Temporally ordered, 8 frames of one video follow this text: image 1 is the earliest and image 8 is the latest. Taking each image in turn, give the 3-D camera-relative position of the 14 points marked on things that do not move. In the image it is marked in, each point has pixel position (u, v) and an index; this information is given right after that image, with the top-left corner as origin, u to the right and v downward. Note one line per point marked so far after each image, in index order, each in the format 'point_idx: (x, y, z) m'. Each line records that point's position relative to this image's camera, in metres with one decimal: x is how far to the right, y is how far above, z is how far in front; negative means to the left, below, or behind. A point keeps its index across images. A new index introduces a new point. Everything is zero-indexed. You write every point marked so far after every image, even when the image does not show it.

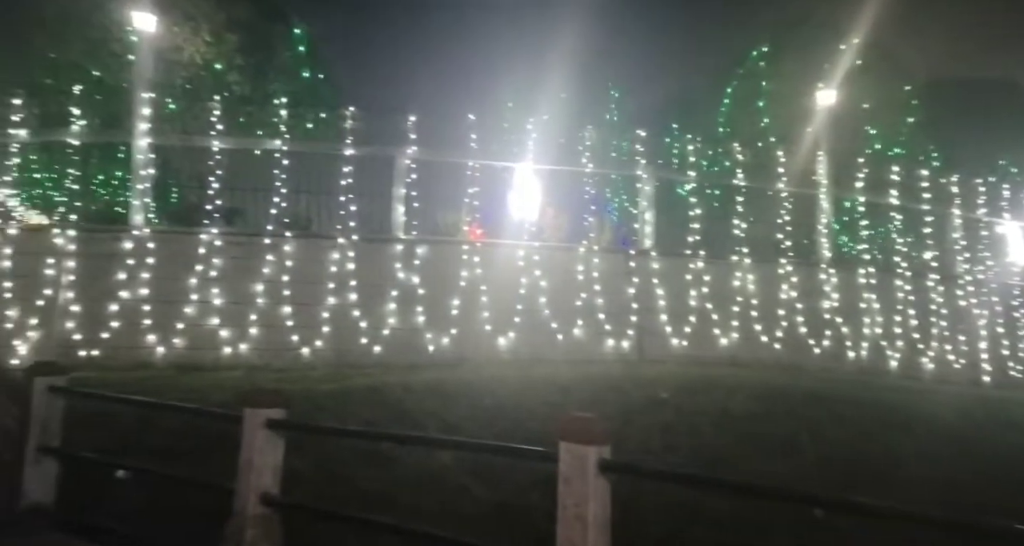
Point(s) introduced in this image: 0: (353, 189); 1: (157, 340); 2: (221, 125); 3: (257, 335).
0: (-2.9, +1.5, +10.2) m
1: (-5.9, -1.1, +9.4) m
2: (-5.0, +2.5, +9.7) m
3: (-4.4, -1.1, +9.7) m
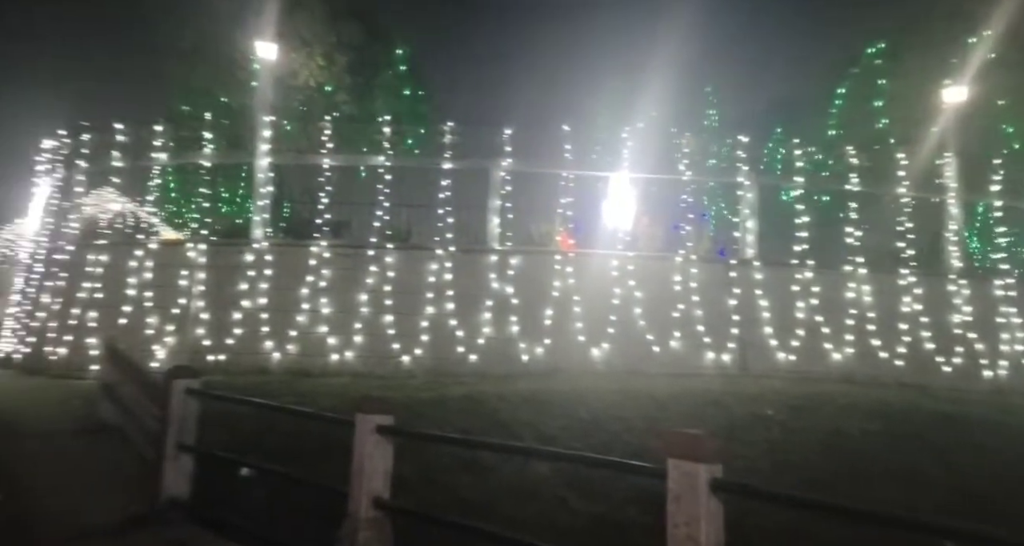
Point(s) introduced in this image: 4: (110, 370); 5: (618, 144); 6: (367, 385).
0: (-1.1, +1.3, +10.5) m
1: (-4.2, -1.3, +10.1) m
2: (-3.3, +2.3, +10.2) m
3: (-2.7, -1.2, +10.2) m
4: (-6.3, -1.5, +9.0) m
5: (+2.0, +2.3, +10.5) m
6: (-2.5, -1.9, +9.7) m
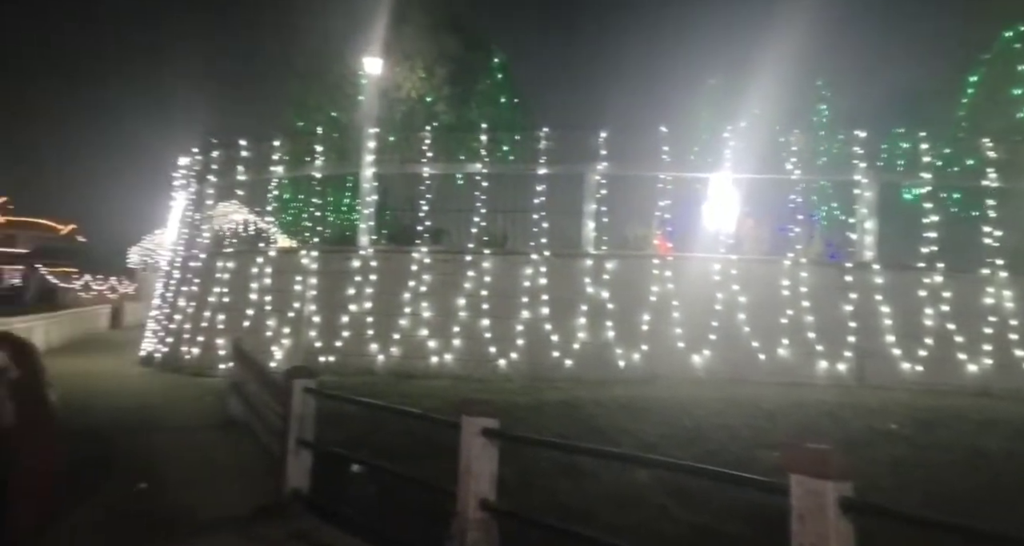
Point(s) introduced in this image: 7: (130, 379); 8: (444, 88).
0: (+0.6, +1.2, +10.5) m
1: (-2.5, -1.4, +10.5) m
2: (-1.5, +2.3, +10.6) m
3: (-1.0, -1.3, +10.4) m
4: (-4.7, -1.6, +9.7) m
5: (+3.7, +2.3, +10.1) m
6: (-0.8, -2.0, +9.9) m
7: (-7.5, -2.2, +11.3) m
8: (-1.3, +3.7, +11.3) m
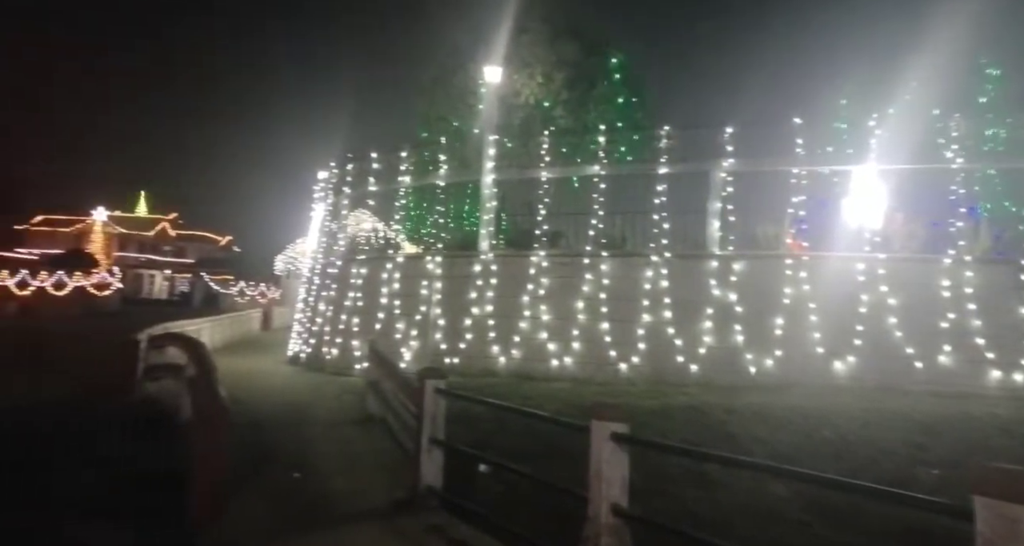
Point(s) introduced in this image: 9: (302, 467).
0: (+2.8, +1.2, +10.3) m
1: (-0.2, -1.5, +10.7) m
2: (+0.7, +2.2, +10.7) m
3: (+1.3, -1.4, +10.4) m
4: (-2.5, -1.7, +10.3) m
5: (+5.8, +2.3, +9.3) m
6: (+1.3, -2.1, +9.8) m
7: (-5.0, -2.3, +12.4) m
8: (+1.0, +3.6, +11.3) m
9: (-3.1, -2.9, +8.4) m
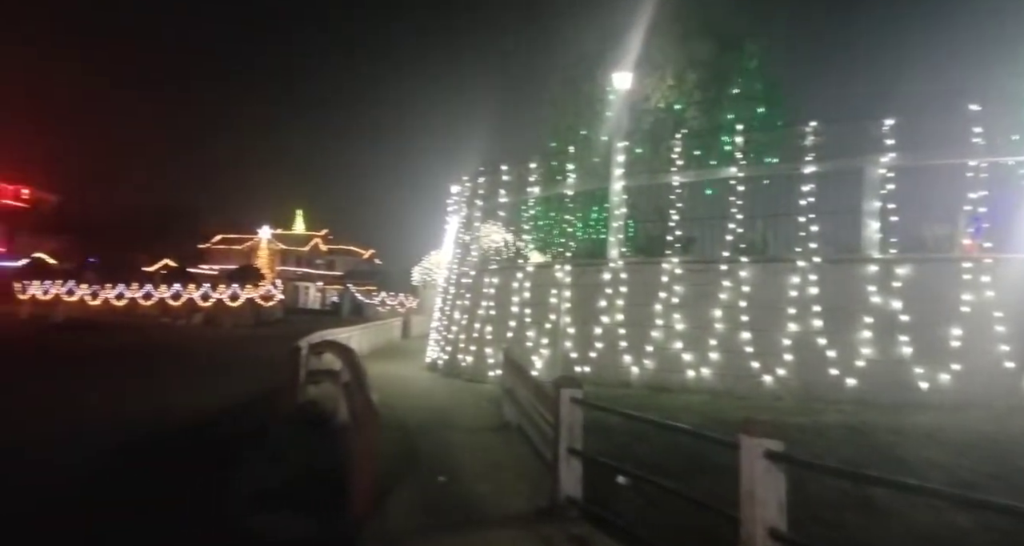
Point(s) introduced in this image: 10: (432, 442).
0: (+5.1, +1.1, +9.5) m
1: (+2.3, -1.6, +10.5) m
2: (+3.1, +2.1, +10.3) m
3: (+3.7, -1.5, +10.0) m
4: (0.0, -1.9, +10.6) m
5: (+7.8, +2.2, +8.1) m
6: (+3.6, -2.2, +9.4) m
7: (-2.1, -2.5, +13.0) m
8: (+3.5, +3.5, +11.0) m
9: (-1.0, -3.1, +8.8) m
10: (-1.4, -2.9, +9.8) m
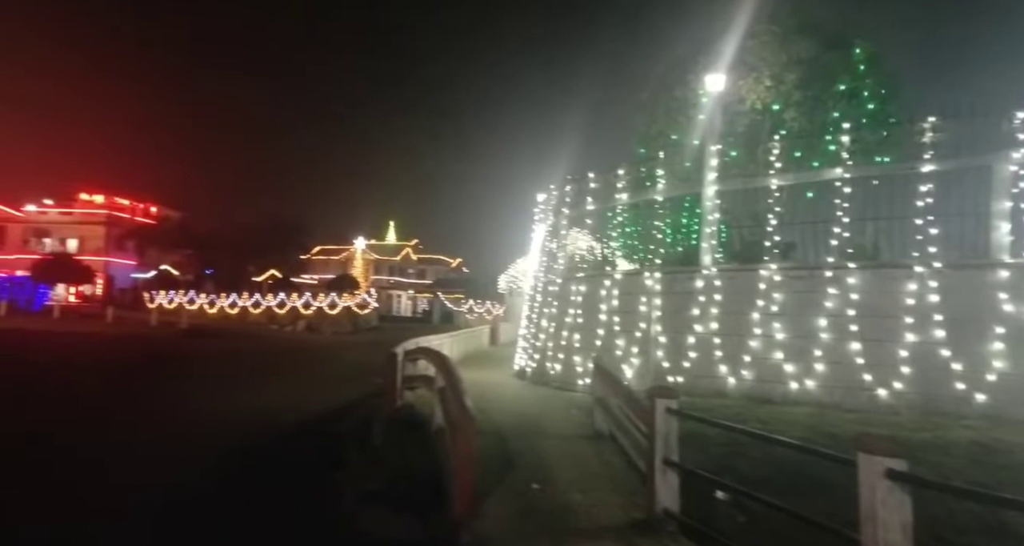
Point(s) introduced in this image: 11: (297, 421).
0: (+6.6, +1.0, +8.9) m
1: (+3.9, -1.8, +10.2) m
2: (+4.7, +1.9, +9.9) m
3: (+5.2, -1.6, +9.4) m
4: (+1.6, -2.1, +10.5) m
5: (+9.1, +2.2, +7.1) m
6: (+5.1, -2.3, +8.8) m
7: (-0.1, -2.7, +13.2) m
8: (+5.2, +3.4, +10.5) m
9: (+0.5, -3.2, +8.8) m
10: (+0.2, -3.1, +9.8) m
11: (-4.4, -3.1, +11.7) m
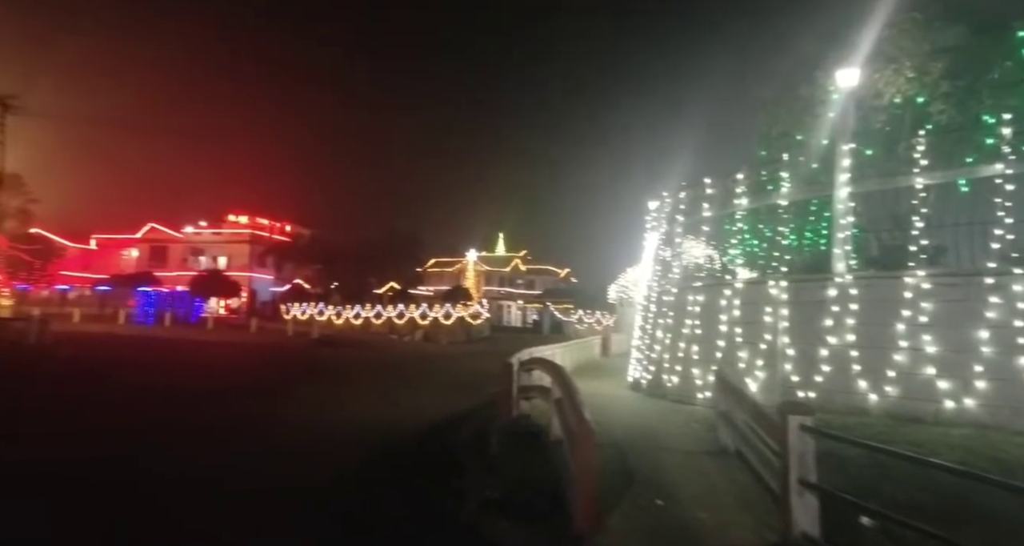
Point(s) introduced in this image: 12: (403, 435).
0: (+8.4, +0.9, +7.8) m
1: (+5.9, -1.9, +9.4) m
2: (+6.6, +1.8, +9.1) m
3: (+7.1, -1.7, +8.5) m
4: (+3.7, -2.2, +10.1) m
5: (+10.6, +2.1, +5.7) m
6: (+6.9, -2.4, +7.9) m
7: (+2.4, -2.9, +13.0) m
8: (+7.2, +3.2, +9.6) m
9: (+2.4, -3.4, +8.6) m
10: (+2.3, -3.2, +9.6) m
11: (-2.0, -3.3, +12.1) m
12: (-2.3, -3.3, +11.7) m
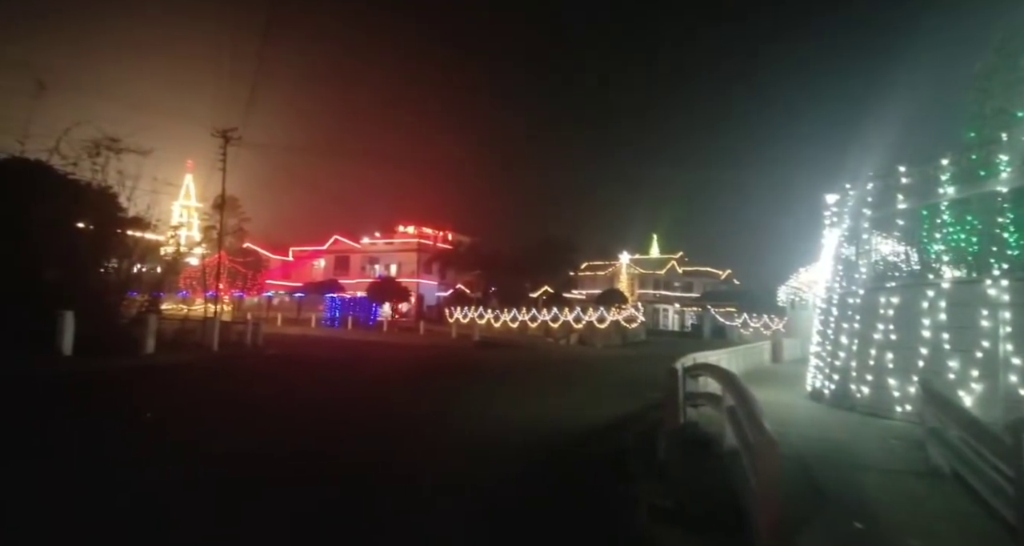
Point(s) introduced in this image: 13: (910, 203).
0: (+10.6, +1.0, +5.8) m
1: (+8.6, -1.8, +7.9) m
2: (+9.1, +1.9, +7.5) m
3: (+9.6, -1.6, +6.7) m
4: (+6.6, -2.2, +9.0) m
5: (+12.3, +2.3, +3.3) m
6: (+9.3, -2.3, +6.2) m
7: (+5.9, -2.9, +12.1) m
8: (+9.8, +3.3, +7.9) m
9: (+4.9, -3.4, +7.8) m
10: (+5.1, -3.2, +8.8) m
11: (+1.4, -3.4, +12.1) m
12: (+1.0, -3.4, +11.8) m
13: (+7.3, +1.3, +10.8) m
